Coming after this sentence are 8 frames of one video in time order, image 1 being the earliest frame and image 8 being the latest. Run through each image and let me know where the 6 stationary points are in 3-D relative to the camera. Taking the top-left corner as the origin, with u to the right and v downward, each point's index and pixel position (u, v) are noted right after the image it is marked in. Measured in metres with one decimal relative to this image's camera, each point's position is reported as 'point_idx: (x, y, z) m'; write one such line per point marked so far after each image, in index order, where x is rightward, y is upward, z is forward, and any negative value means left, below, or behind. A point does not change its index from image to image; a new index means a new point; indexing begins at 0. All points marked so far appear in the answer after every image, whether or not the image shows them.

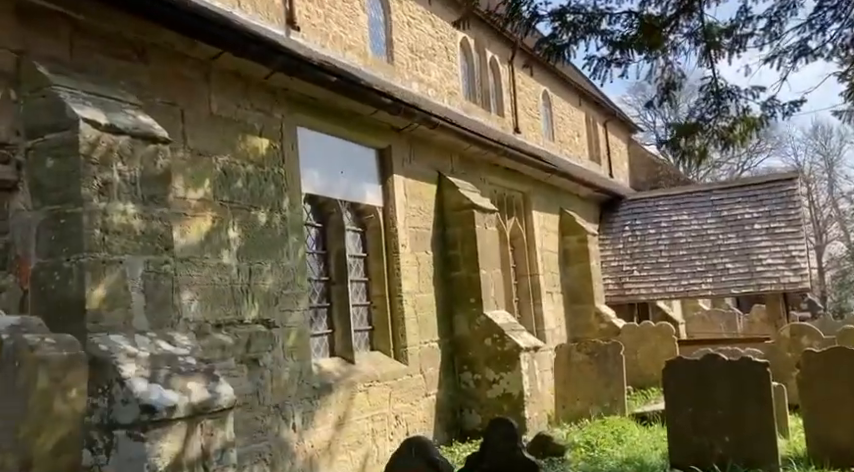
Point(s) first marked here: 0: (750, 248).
0: (+5.1, -0.2, +14.1) m
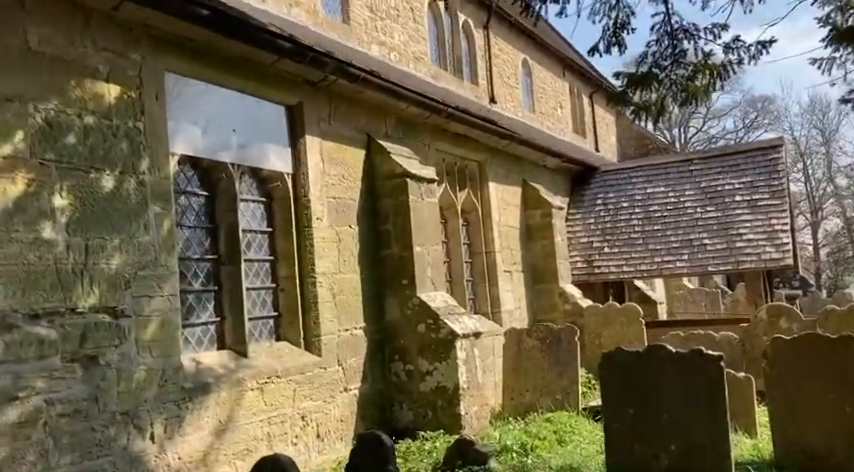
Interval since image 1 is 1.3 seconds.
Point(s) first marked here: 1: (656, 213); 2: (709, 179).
0: (+4.4, +0.2, +13.0) m
1: (+3.6, +0.4, +13.9) m
2: (+4.4, +0.9, +13.9) m
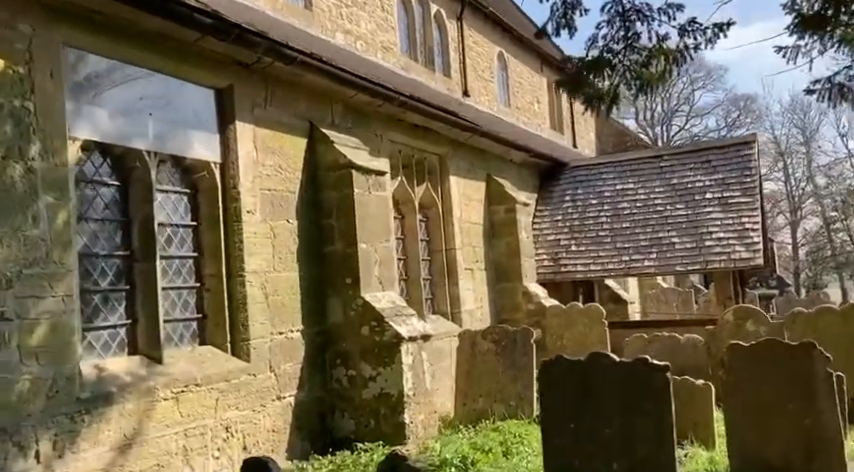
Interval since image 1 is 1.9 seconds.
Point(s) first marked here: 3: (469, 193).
0: (+3.8, +0.2, +12.5) m
1: (+3.0, +0.4, +13.4) m
2: (+3.8, +0.9, +13.5) m
3: (+0.6, +0.6, +11.7) m
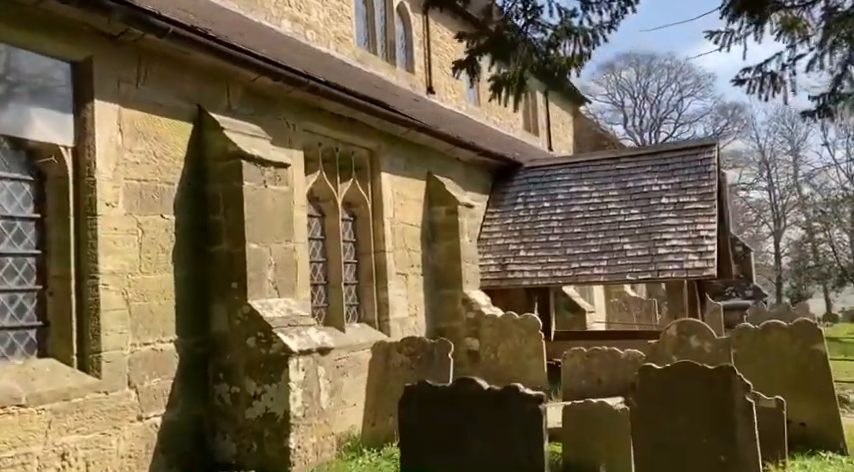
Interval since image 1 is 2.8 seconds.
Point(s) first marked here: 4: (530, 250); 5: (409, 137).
0: (+3.0, +0.1, +11.7) m
1: (+2.1, +0.3, +12.6) m
2: (+3.0, +0.8, +12.6) m
3: (-0.3, +0.5, +10.9) m
4: (+1.4, -0.2, +12.5) m
5: (-0.2, +1.2, +10.7) m
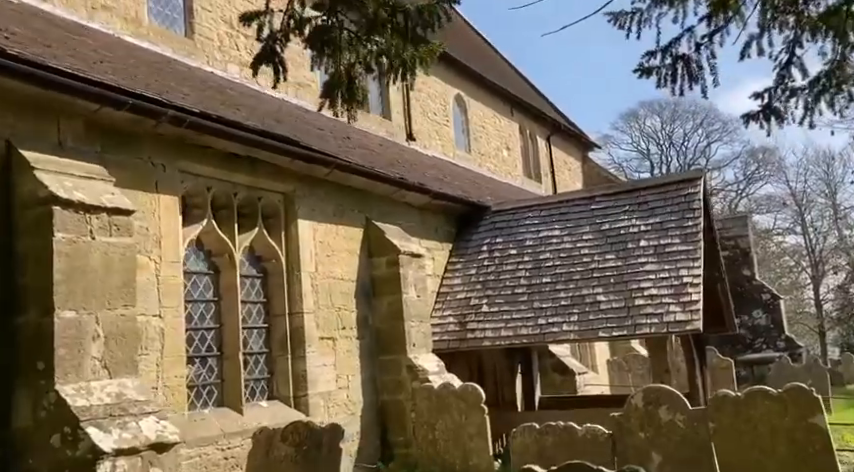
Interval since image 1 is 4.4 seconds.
0: (+2.3, -0.4, +10.0) m
1: (+1.5, -0.3, +11.0) m
2: (+2.3, +0.2, +11.0) m
3: (-1.0, -0.1, +9.4) m
4: (+0.8, -0.8, +10.9) m
5: (-1.0, +0.6, +9.3) m
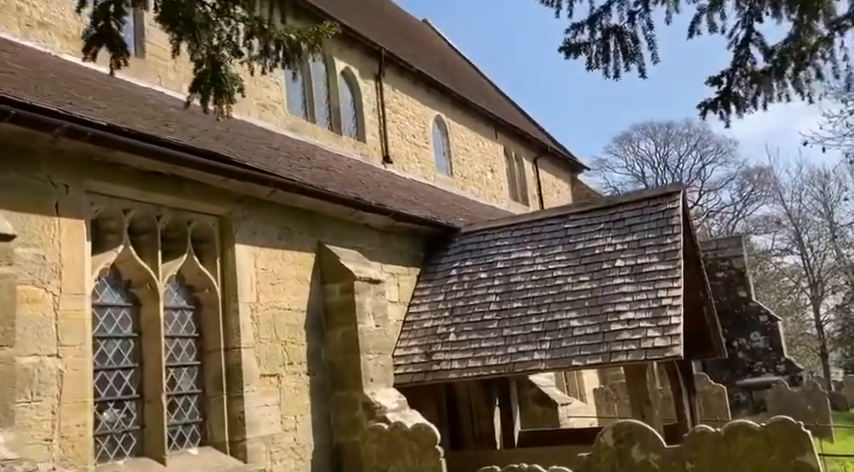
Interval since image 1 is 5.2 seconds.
0: (+1.9, -0.6, +9.2) m
1: (+1.1, -0.6, +10.2) m
2: (+1.9, 0.0, +10.2) m
3: (-1.4, -0.3, +8.6) m
4: (+0.4, -1.1, +10.1) m
5: (-1.4, +0.4, +8.5) m
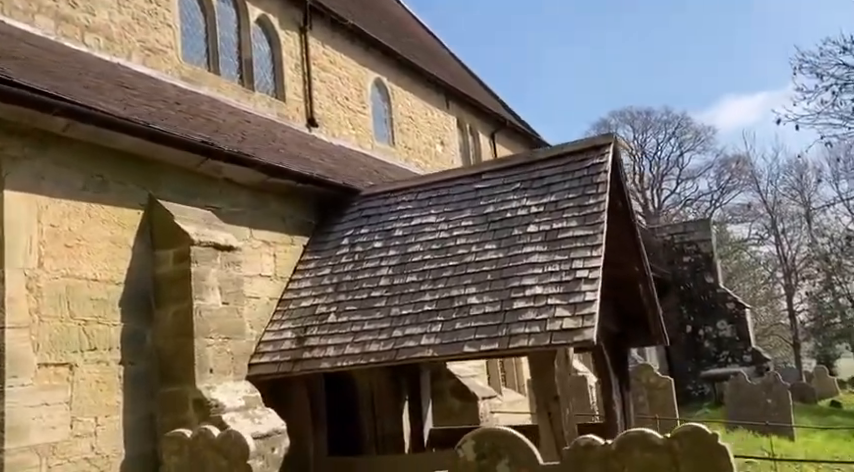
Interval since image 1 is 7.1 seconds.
0: (+0.7, -0.3, +7.4) m
1: (-0.1, -0.2, +8.3) m
2: (+0.7, +0.4, +8.4) m
3: (-2.6, +0.1, +6.6) m
4: (-0.8, -0.7, +8.2) m
5: (-2.5, +0.7, +6.6) m
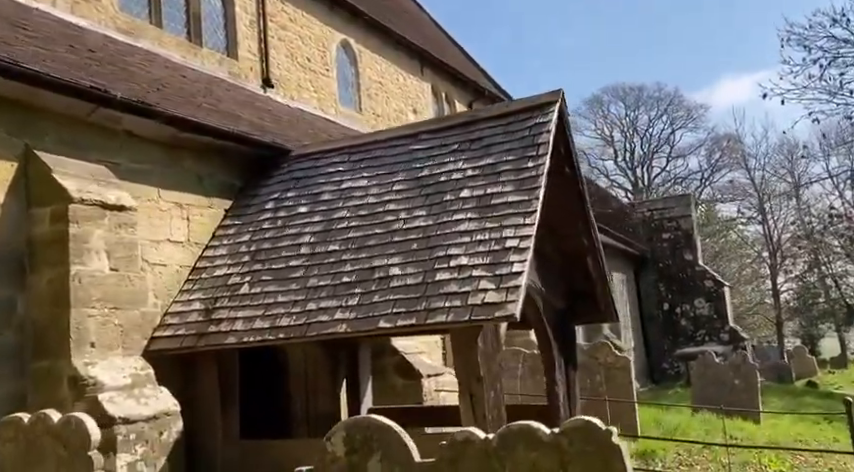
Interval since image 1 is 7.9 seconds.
0: (+0.1, 0.0, +6.6) m
1: (-0.8, +0.1, +7.5) m
2: (+0.1, +0.7, +7.6) m
3: (-3.2, +0.4, +5.8) m
4: (-1.5, -0.4, +7.4) m
5: (-3.2, +1.1, +5.7) m
